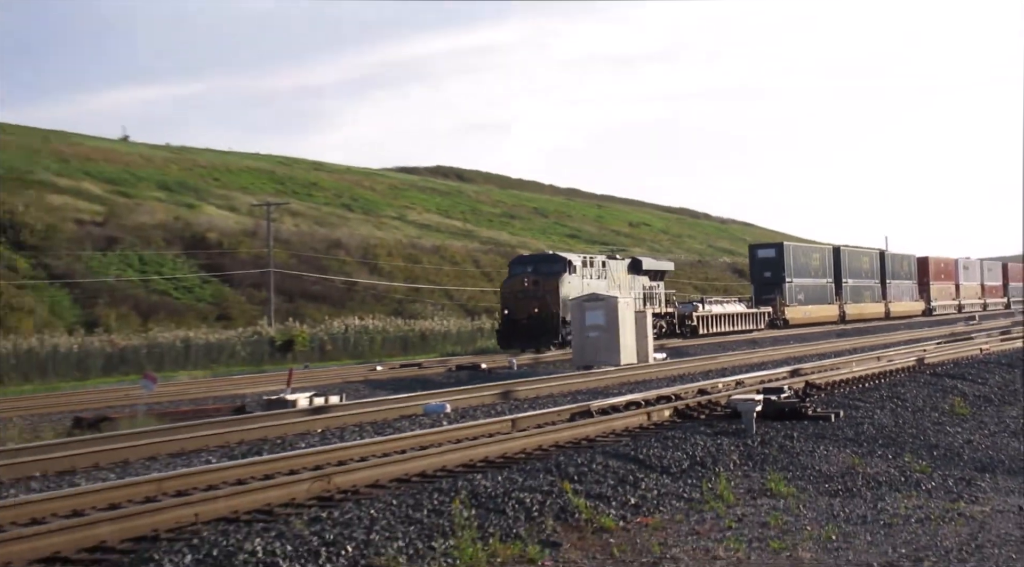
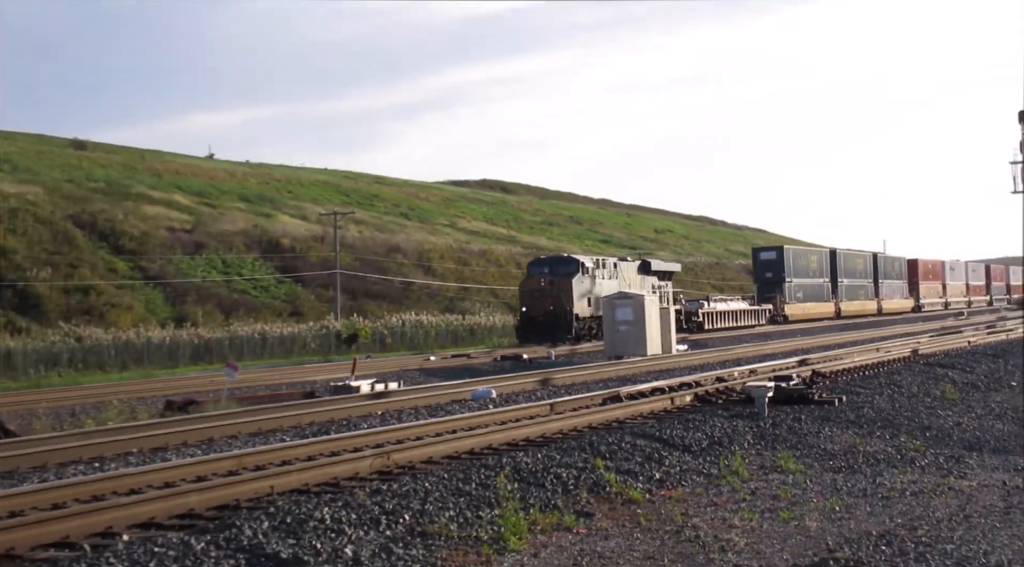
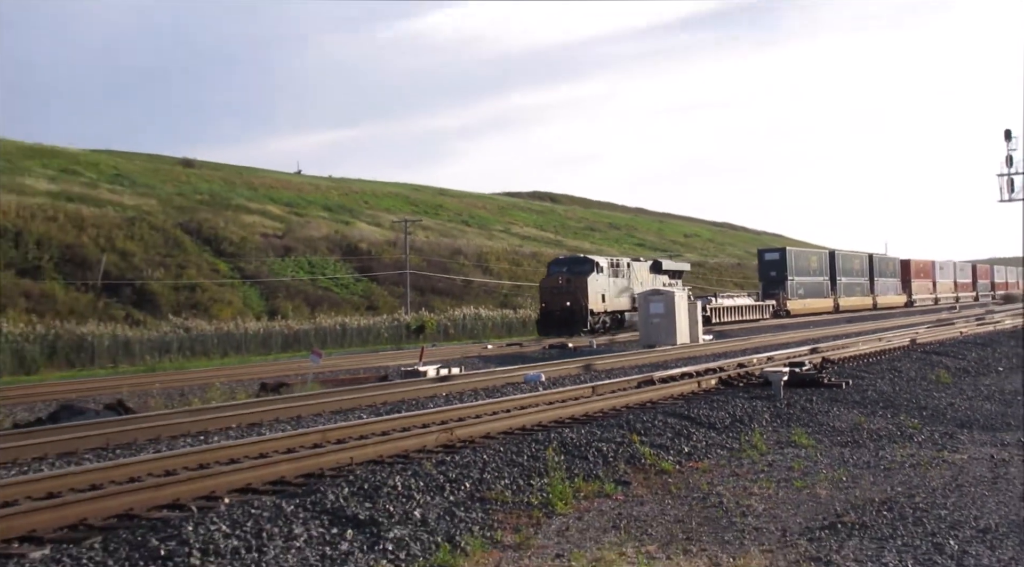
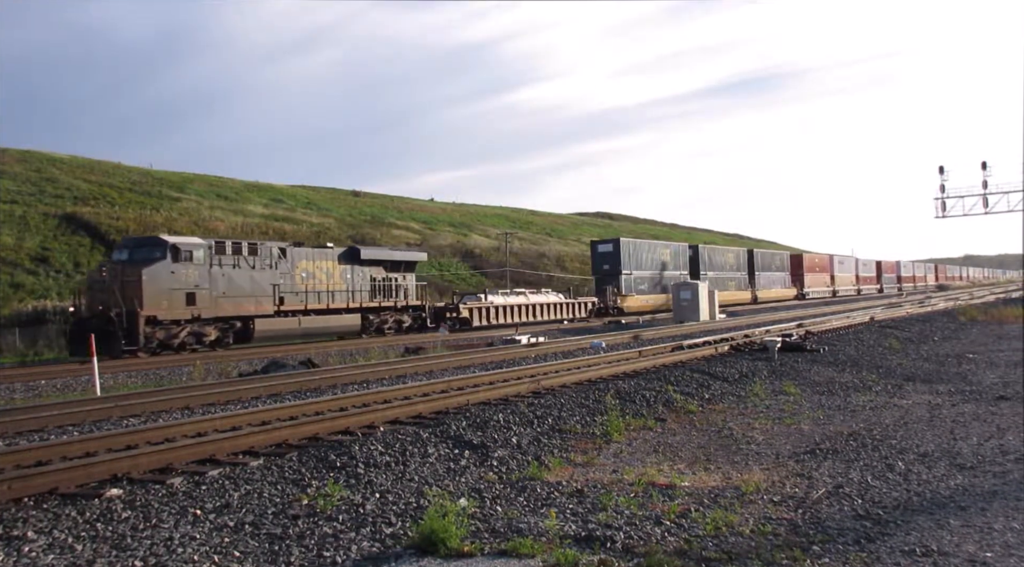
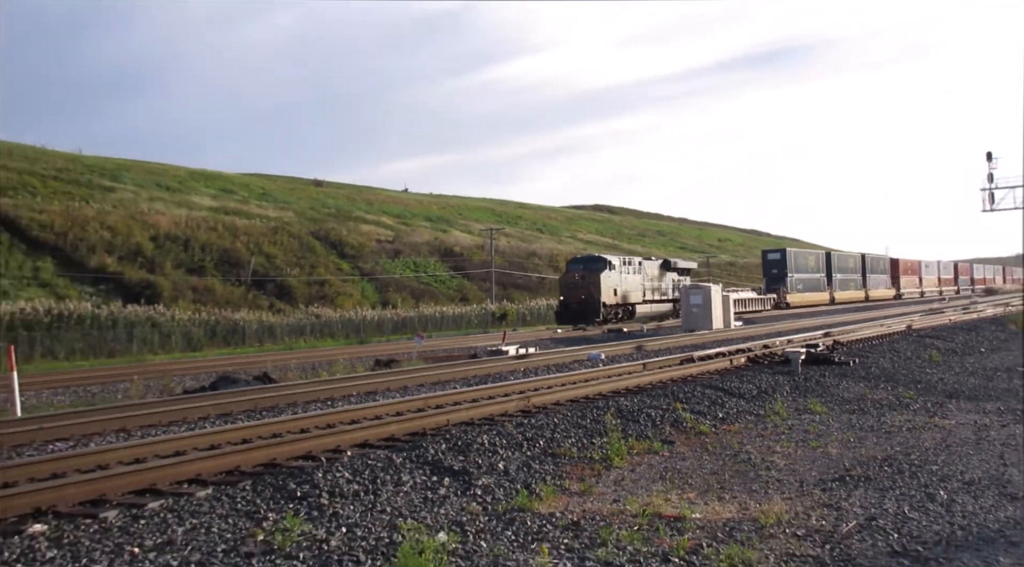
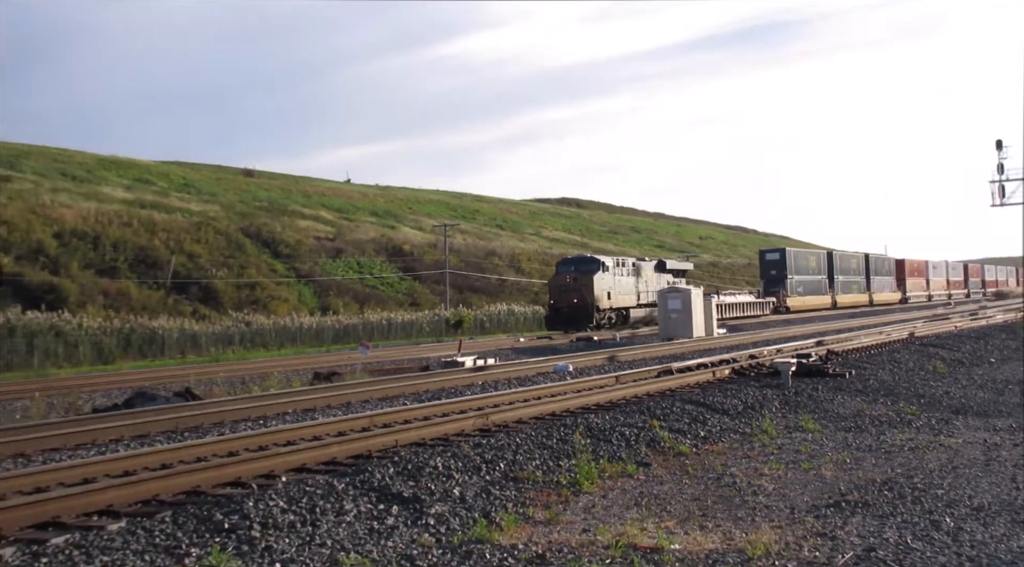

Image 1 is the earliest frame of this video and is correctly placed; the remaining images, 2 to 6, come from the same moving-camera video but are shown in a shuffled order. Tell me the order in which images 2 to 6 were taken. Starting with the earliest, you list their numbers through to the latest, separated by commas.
2, 3, 6, 5, 4
